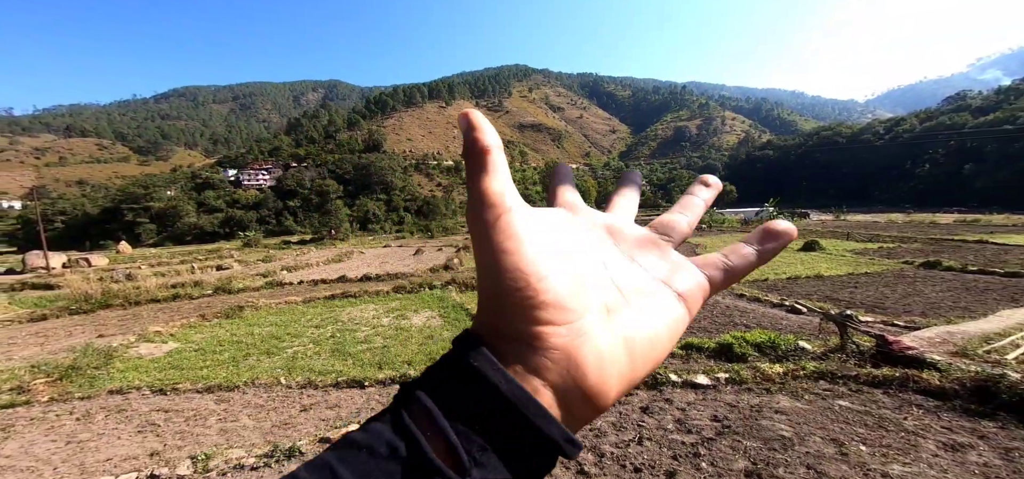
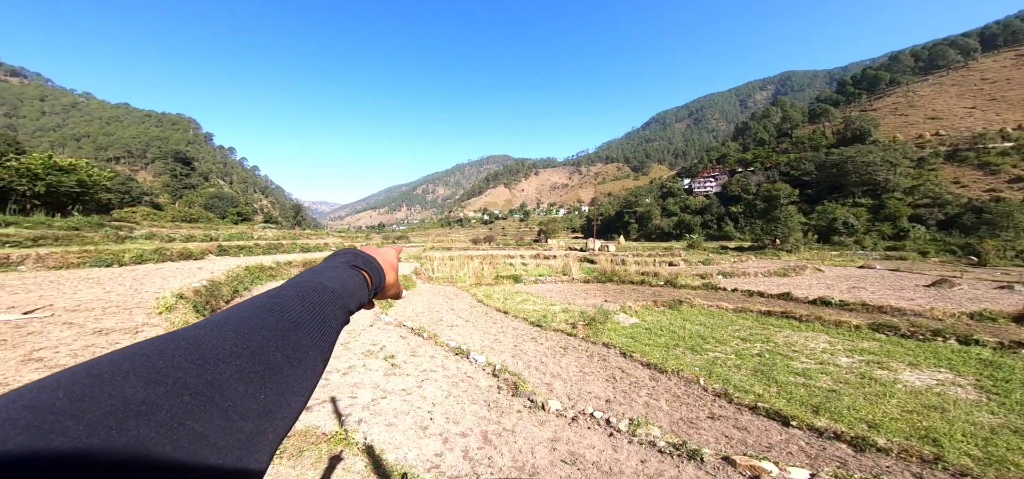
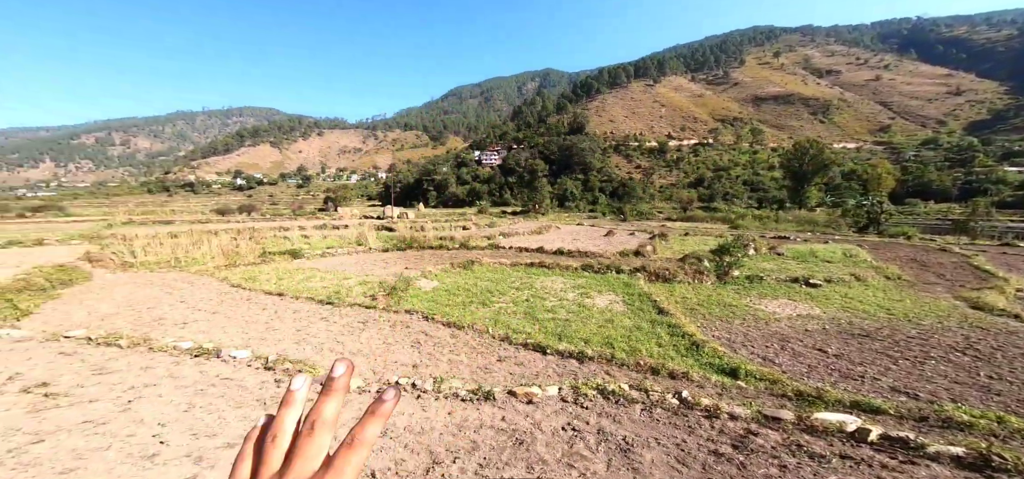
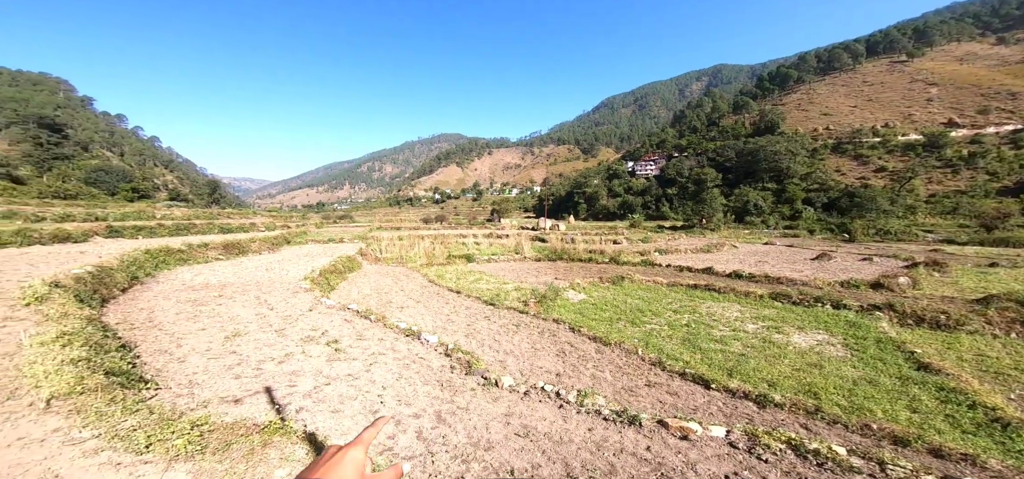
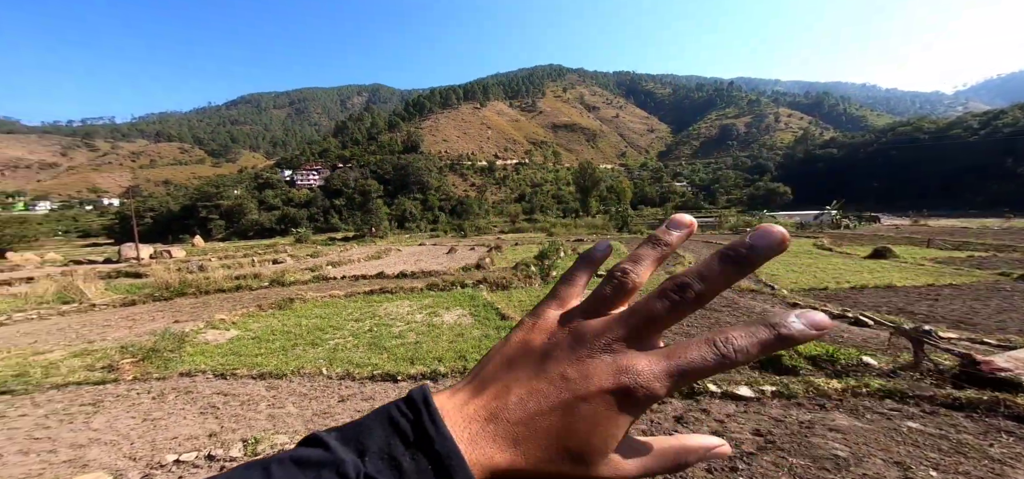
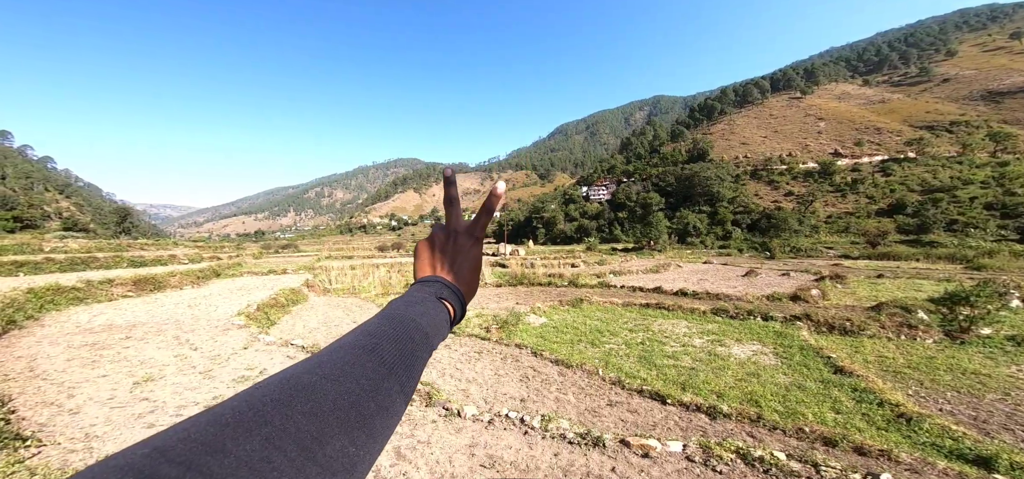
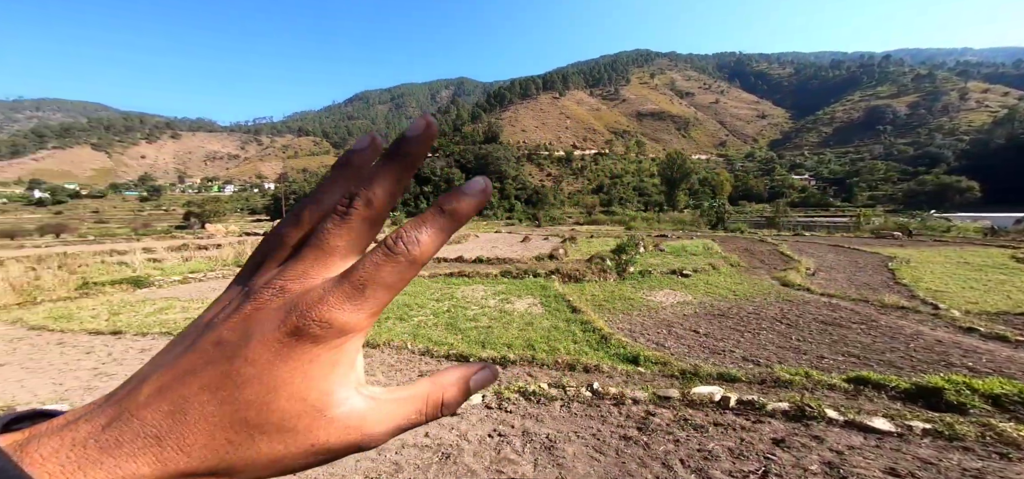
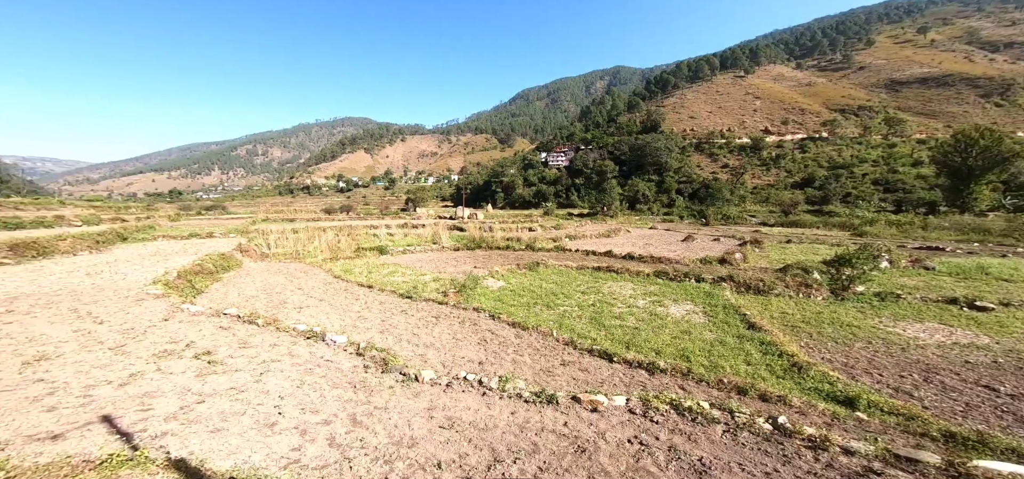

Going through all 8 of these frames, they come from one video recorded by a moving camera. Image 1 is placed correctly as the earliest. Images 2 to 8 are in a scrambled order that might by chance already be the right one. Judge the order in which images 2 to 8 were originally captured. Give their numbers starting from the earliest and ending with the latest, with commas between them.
5, 7, 3, 8, 4, 2, 6
